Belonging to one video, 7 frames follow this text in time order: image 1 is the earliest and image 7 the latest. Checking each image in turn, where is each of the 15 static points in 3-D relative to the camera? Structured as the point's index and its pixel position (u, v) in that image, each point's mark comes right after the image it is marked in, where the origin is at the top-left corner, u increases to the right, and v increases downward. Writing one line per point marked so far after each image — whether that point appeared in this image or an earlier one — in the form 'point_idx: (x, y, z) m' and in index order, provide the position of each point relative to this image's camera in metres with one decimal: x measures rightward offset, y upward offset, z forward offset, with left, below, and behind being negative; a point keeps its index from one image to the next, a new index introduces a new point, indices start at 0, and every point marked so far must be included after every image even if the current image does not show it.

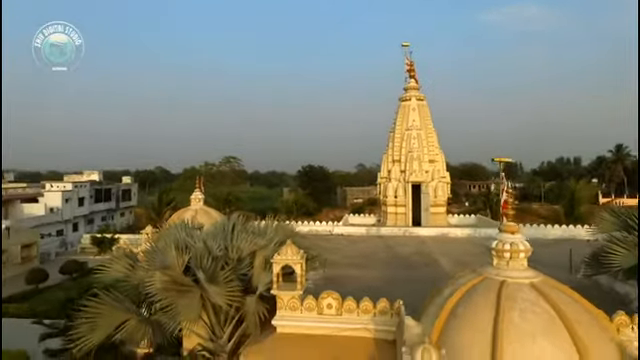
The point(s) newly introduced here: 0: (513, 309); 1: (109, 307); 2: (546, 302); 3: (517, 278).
0: (+1.8, -1.2, +4.8) m
1: (-3.6, -2.2, +8.7) m
2: (+2.2, -1.2, +4.9) m
3: (+2.0, -1.0, +5.3) m
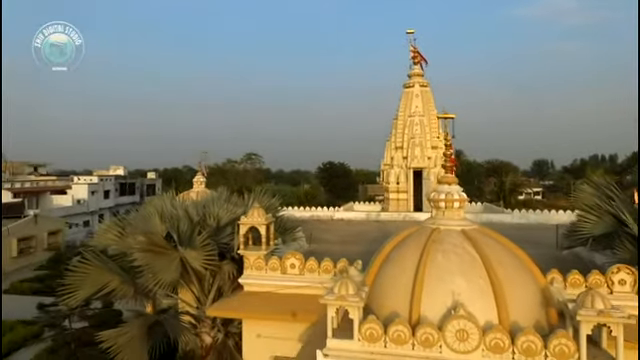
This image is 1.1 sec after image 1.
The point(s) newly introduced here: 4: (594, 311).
0: (+1.1, -0.7, +4.9) m
1: (-4.1, -1.6, +9.1) m
2: (+1.5, -0.6, +5.0) m
3: (+1.4, -0.5, +5.4) m
4: (+2.1, -1.0, +4.0) m
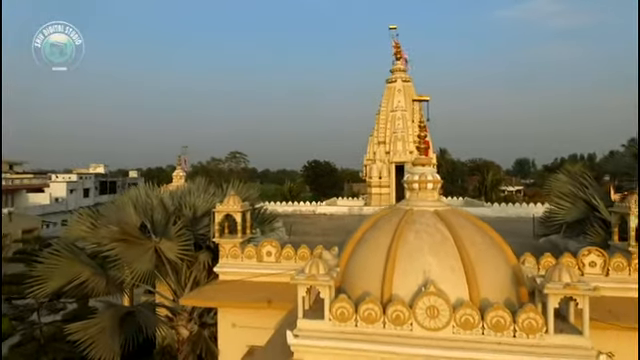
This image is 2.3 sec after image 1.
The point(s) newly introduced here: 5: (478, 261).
0: (+0.9, -0.5, +4.9) m
1: (-4.5, -1.4, +8.9) m
2: (+1.2, -0.4, +5.0) m
3: (+1.1, -0.3, +5.4) m
4: (+1.9, -0.8, +4.0) m
5: (+1.4, -0.7, +4.6) m
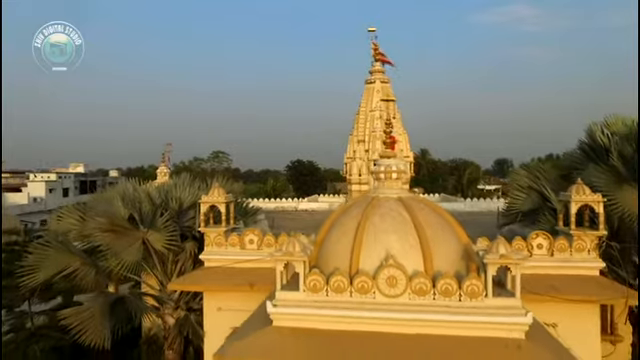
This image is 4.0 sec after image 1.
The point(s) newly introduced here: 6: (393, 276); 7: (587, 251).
0: (+0.6, -0.4, +5.6) m
1: (-4.9, -1.3, +9.4) m
2: (+0.9, -0.3, +5.7) m
3: (+0.8, -0.2, +6.1) m
4: (+1.6, -0.7, +4.7) m
5: (+1.2, -0.6, +5.4) m
6: (+0.7, -0.9, +4.9) m
7: (+3.7, -1.0, +7.1) m
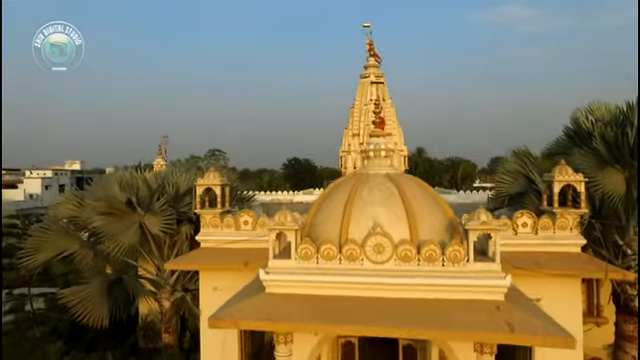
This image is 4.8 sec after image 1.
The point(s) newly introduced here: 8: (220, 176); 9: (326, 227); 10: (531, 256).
0: (+0.5, -0.1, +5.8) m
1: (-5.0, -1.0, +9.7) m
2: (+0.8, 0.0, +6.0) m
3: (+0.7, +0.1, +6.3) m
4: (+1.5, -0.4, +4.9) m
5: (+1.1, -0.4, +5.6) m
6: (+0.6, -0.6, +5.1) m
7: (+3.6, -0.7, +7.4) m
8: (-1.8, +0.1, +9.0) m
9: (+0.1, -0.5, +5.7) m
10: (+3.0, -1.1, +7.3) m
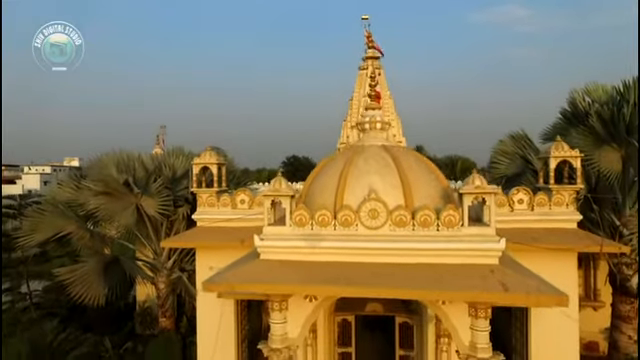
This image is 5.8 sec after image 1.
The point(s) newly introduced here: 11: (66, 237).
0: (+0.4, +0.3, +5.8) m
1: (-5.0, -0.6, +9.6) m
2: (+0.8, +0.3, +6.0) m
3: (+0.6, +0.5, +6.3) m
4: (+1.5, -0.1, +4.9) m
5: (+1.0, 0.0, +5.6) m
6: (+0.5, -0.3, +5.1) m
7: (+3.5, -0.4, +7.4) m
8: (-1.8, +0.4, +9.0) m
9: (0.0, -0.2, +5.7) m
10: (+3.0, -0.7, +7.3) m
11: (-4.9, -1.1, +9.9) m
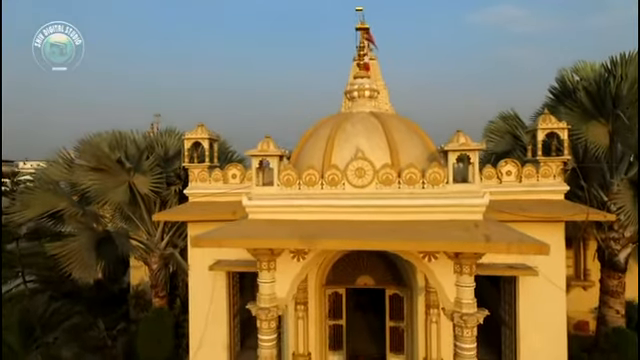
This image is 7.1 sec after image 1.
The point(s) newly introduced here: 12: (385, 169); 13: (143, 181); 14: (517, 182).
0: (+0.3, +0.7, +5.9) m
1: (-5.2, -0.2, +9.7) m
2: (+0.7, +0.7, +6.0) m
3: (+0.5, +0.9, +6.4) m
4: (+1.4, +0.3, +5.0) m
5: (+0.9, +0.4, +5.7) m
6: (+0.4, +0.1, +5.2) m
7: (+3.4, +0.1, +7.5) m
8: (-2.0, +0.9, +9.0) m
9: (-0.1, +0.2, +5.7) m
10: (+2.8, -0.3, +7.4) m
11: (-5.1, -0.7, +9.9) m
12: (+0.7, +0.1, +5.2) m
13: (-3.4, 0.0, +9.7) m
14: (+2.9, 0.0, +7.5) m
